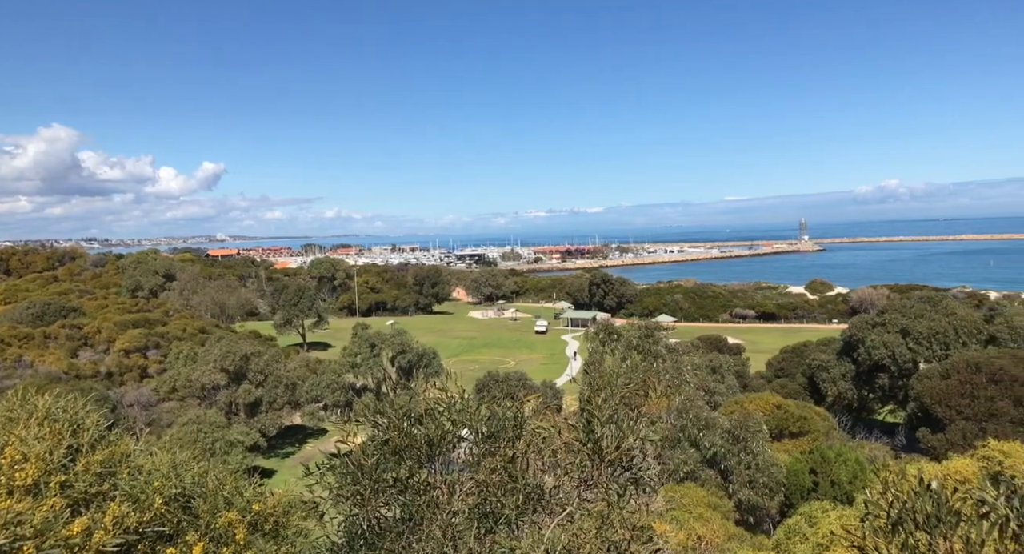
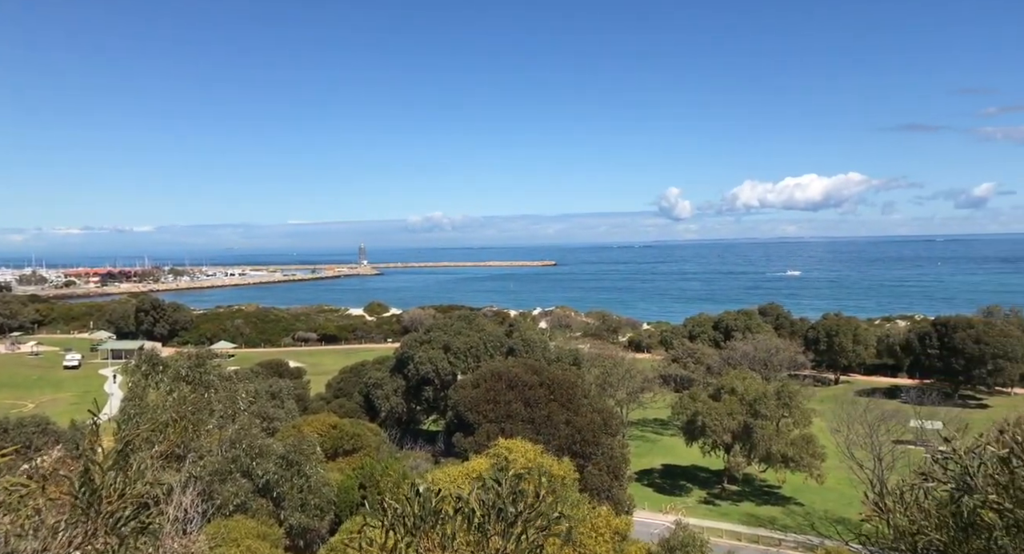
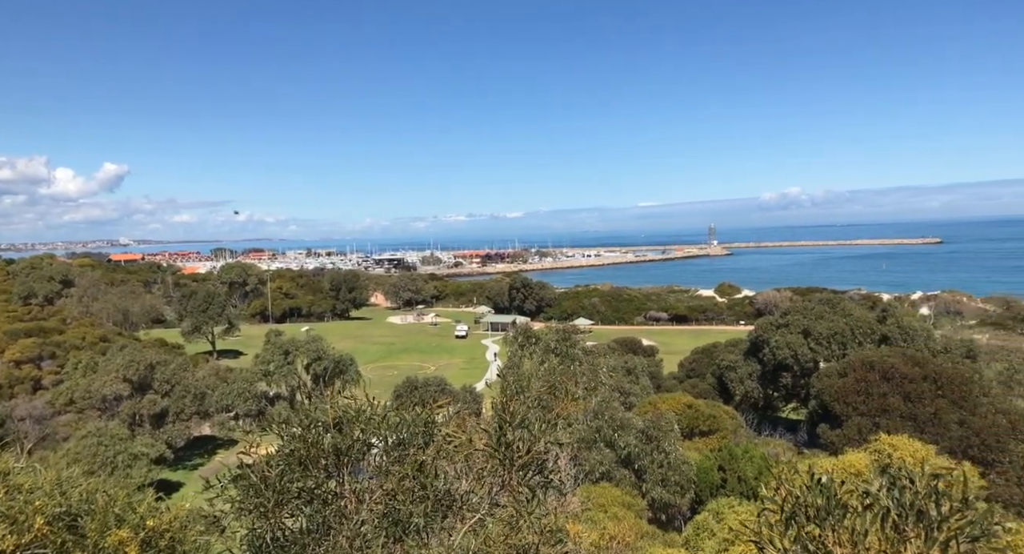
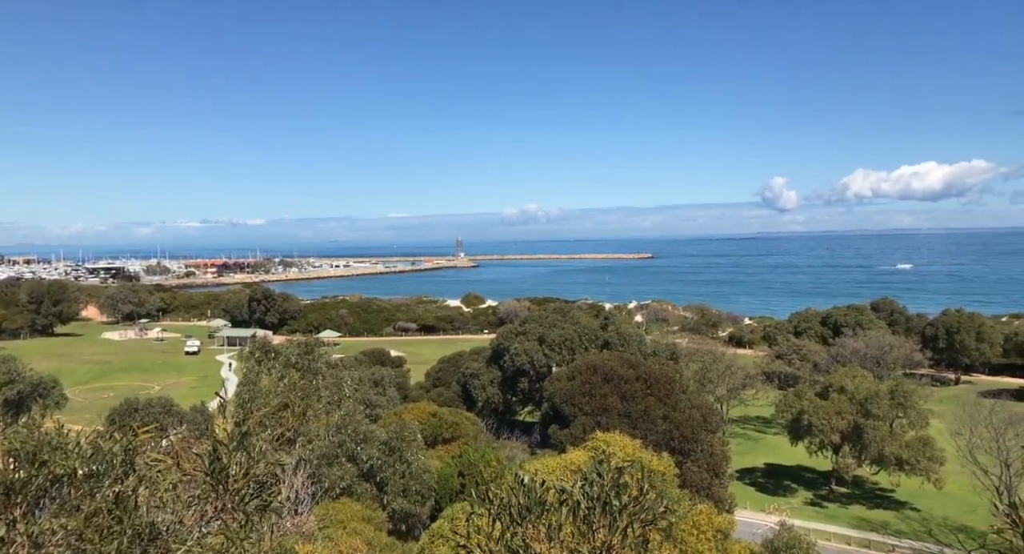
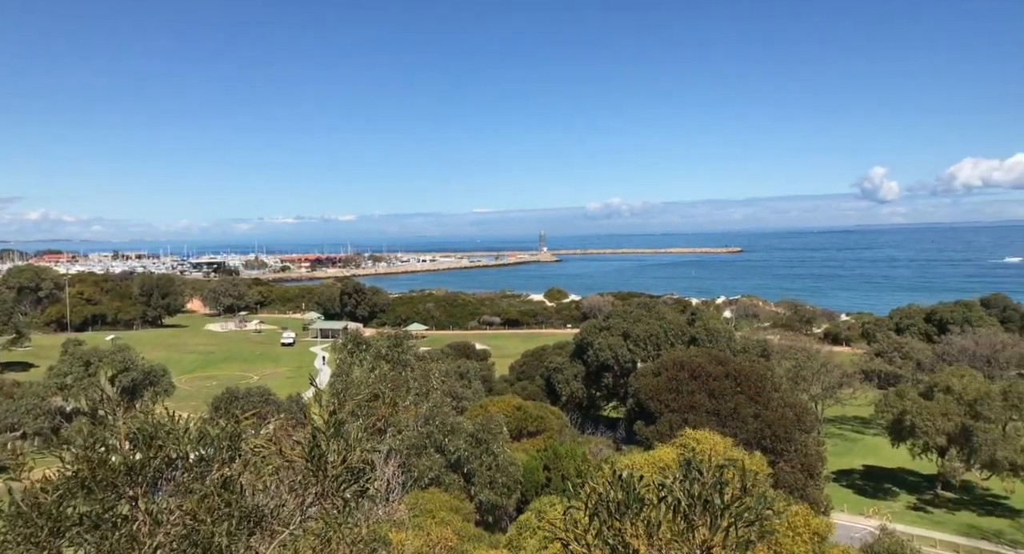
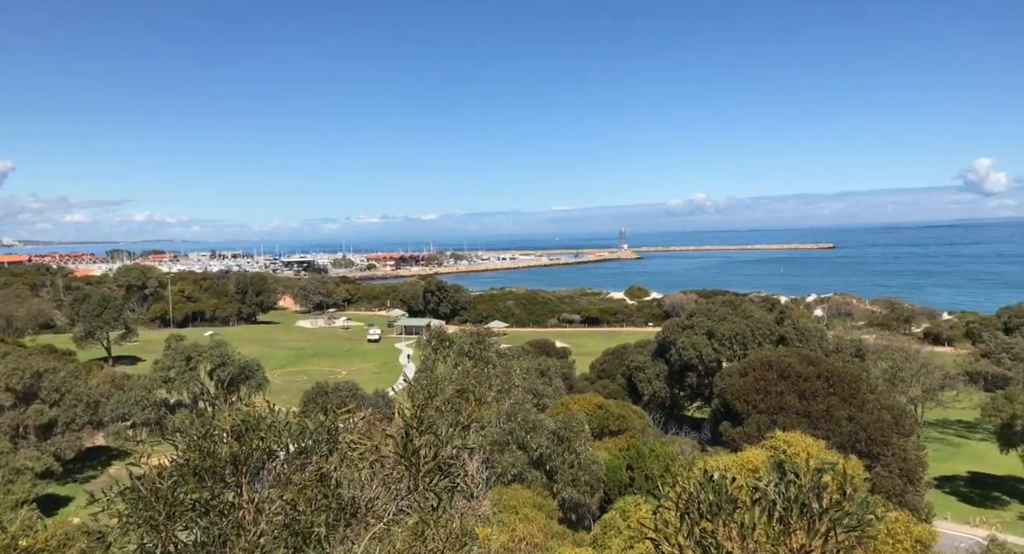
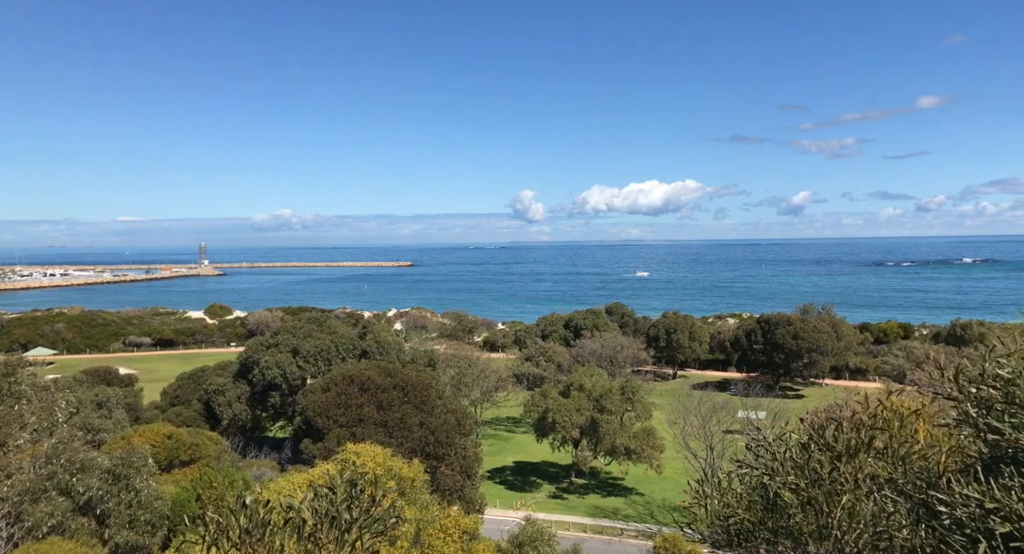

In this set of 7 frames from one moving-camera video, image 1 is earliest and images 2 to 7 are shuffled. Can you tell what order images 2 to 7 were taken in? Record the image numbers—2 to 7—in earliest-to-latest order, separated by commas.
3, 6, 5, 4, 2, 7
